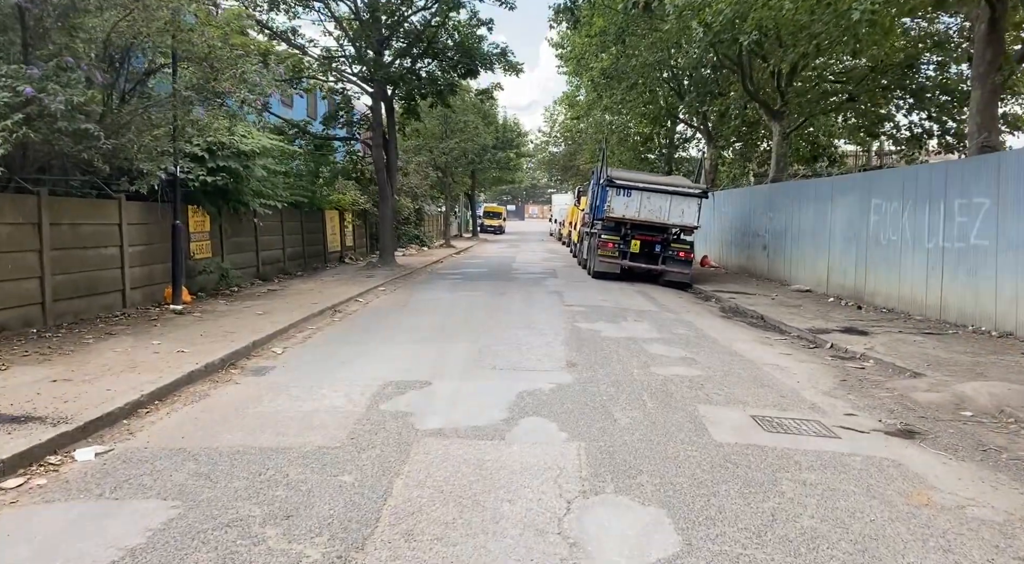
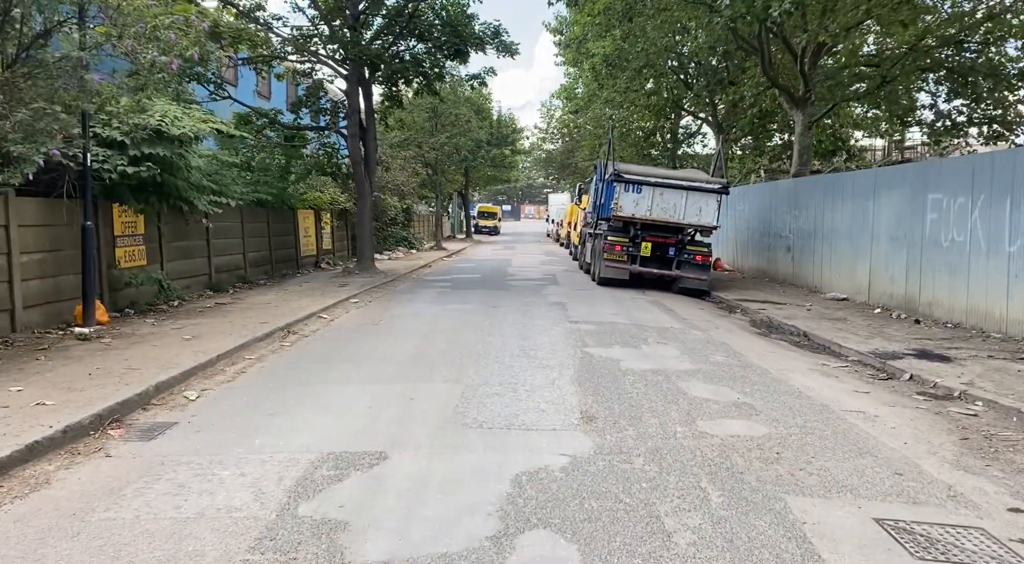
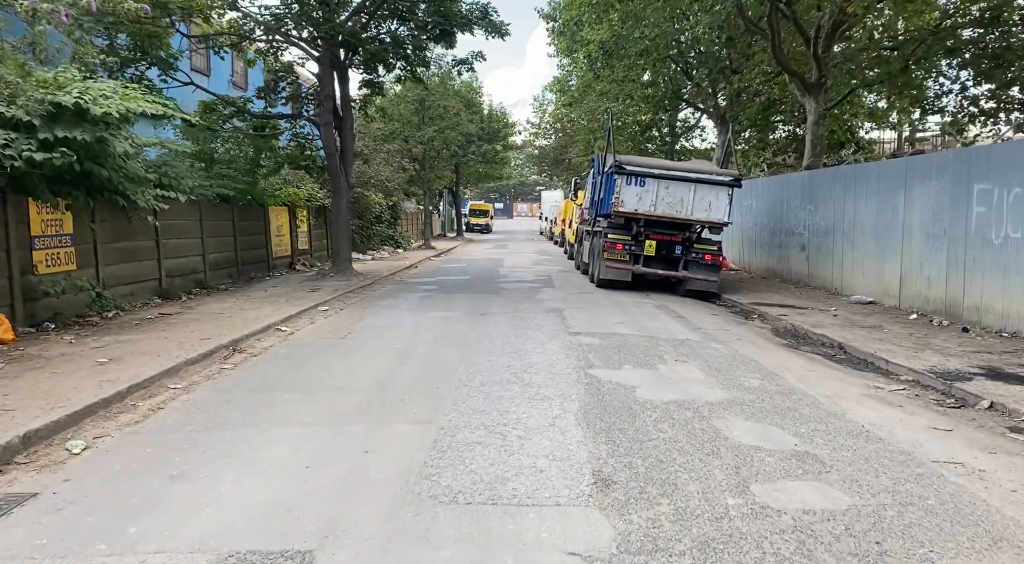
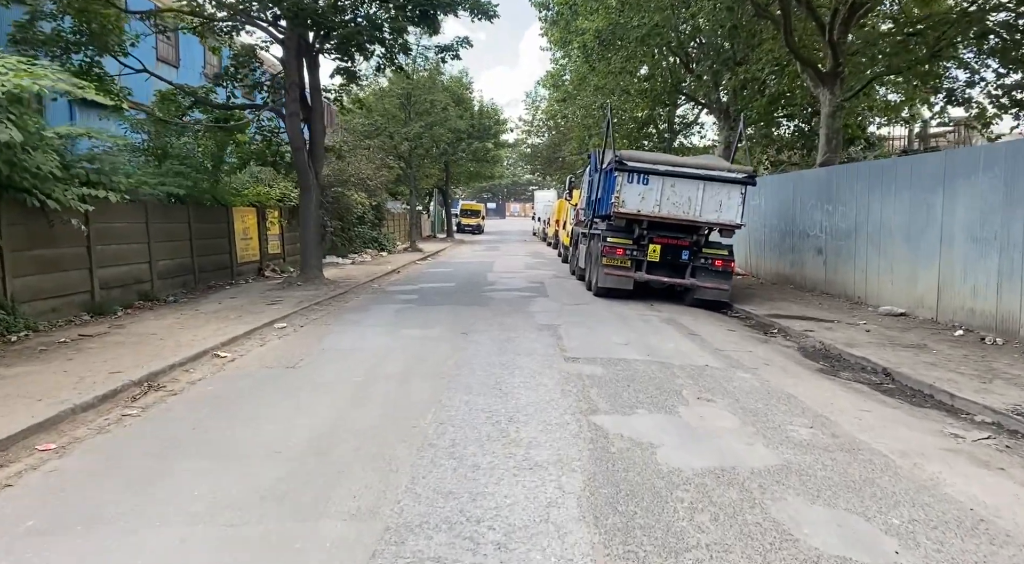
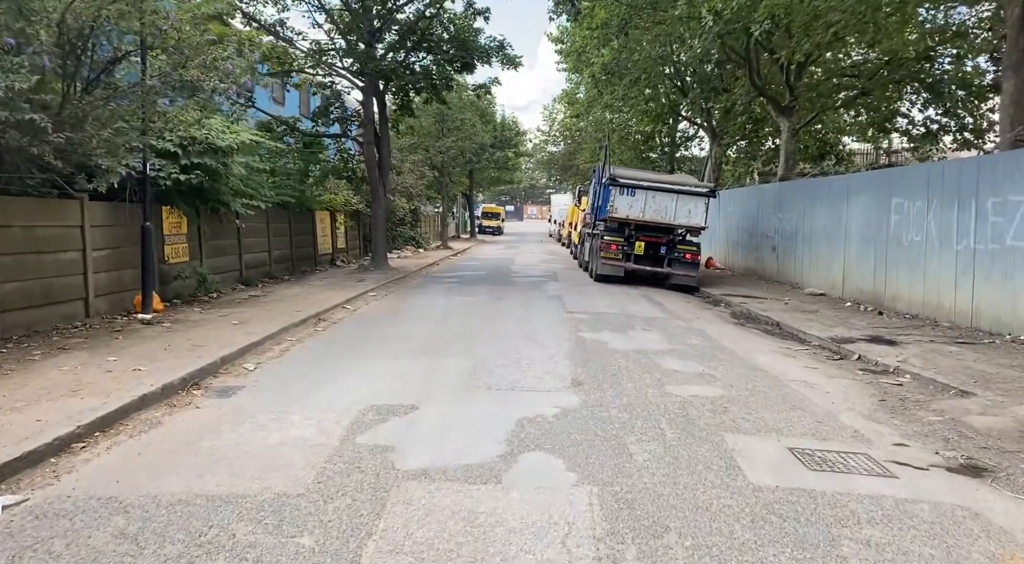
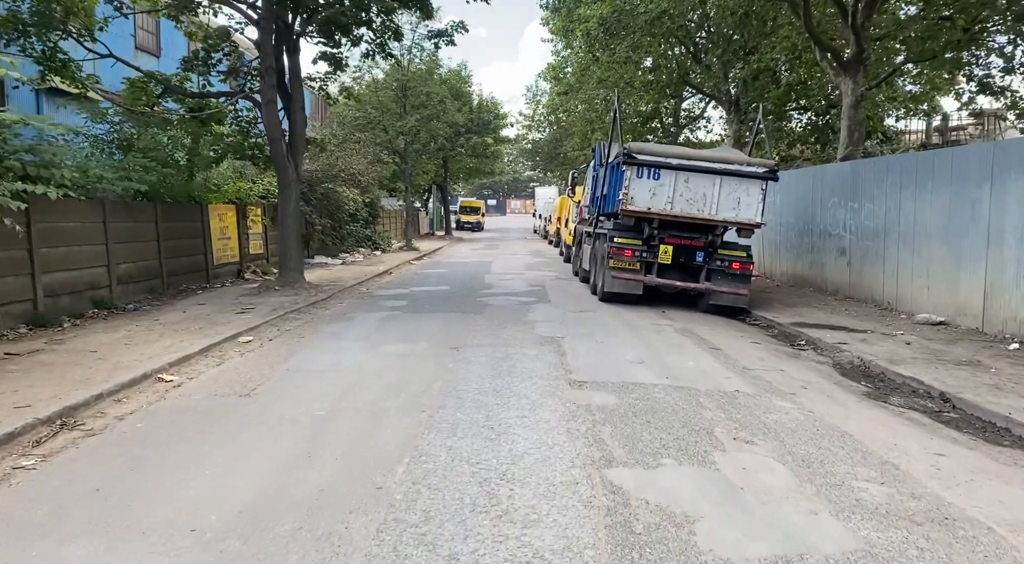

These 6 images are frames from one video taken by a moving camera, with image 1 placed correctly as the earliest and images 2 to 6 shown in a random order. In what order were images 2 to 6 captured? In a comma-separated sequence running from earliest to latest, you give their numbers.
5, 2, 3, 4, 6
